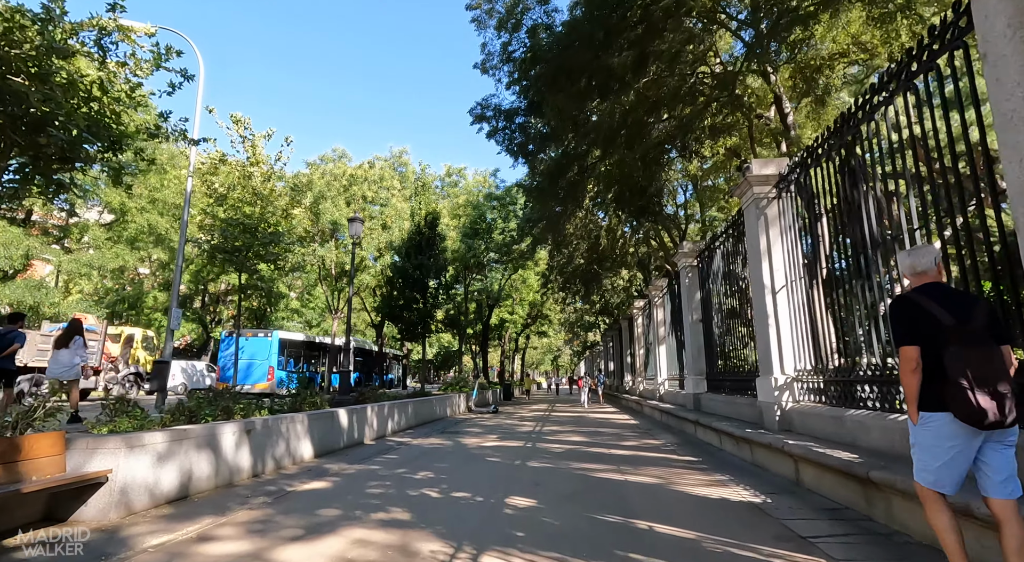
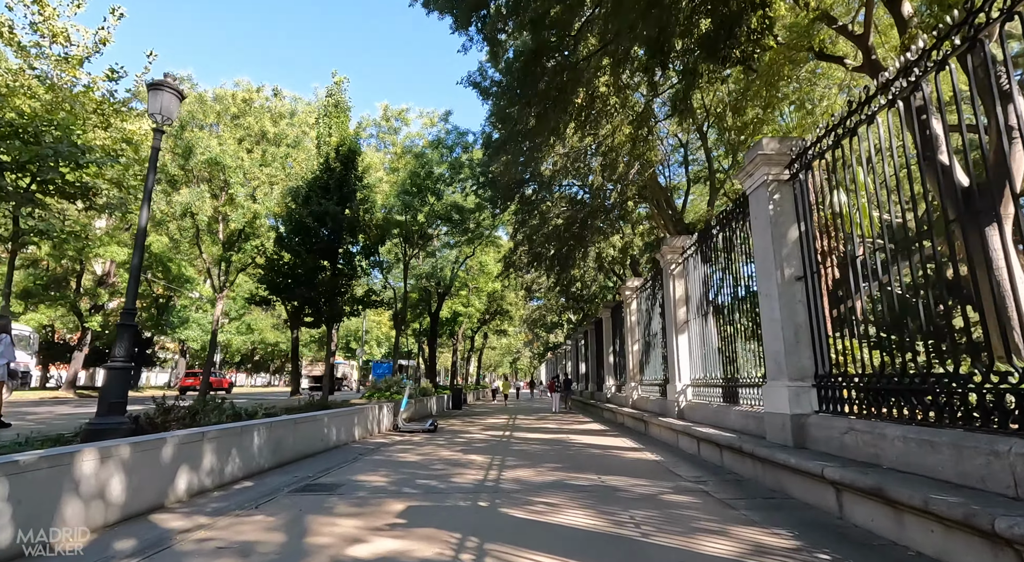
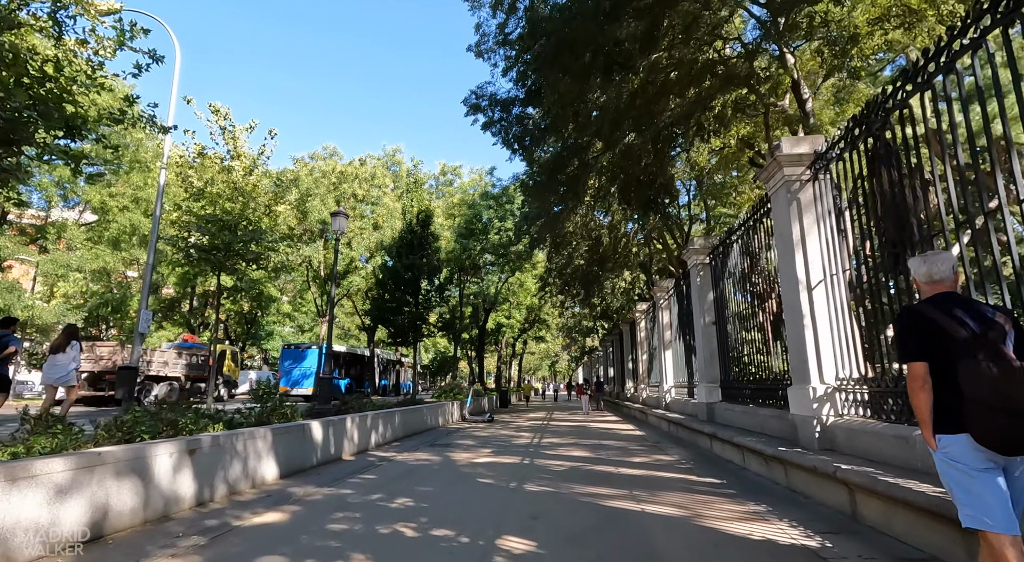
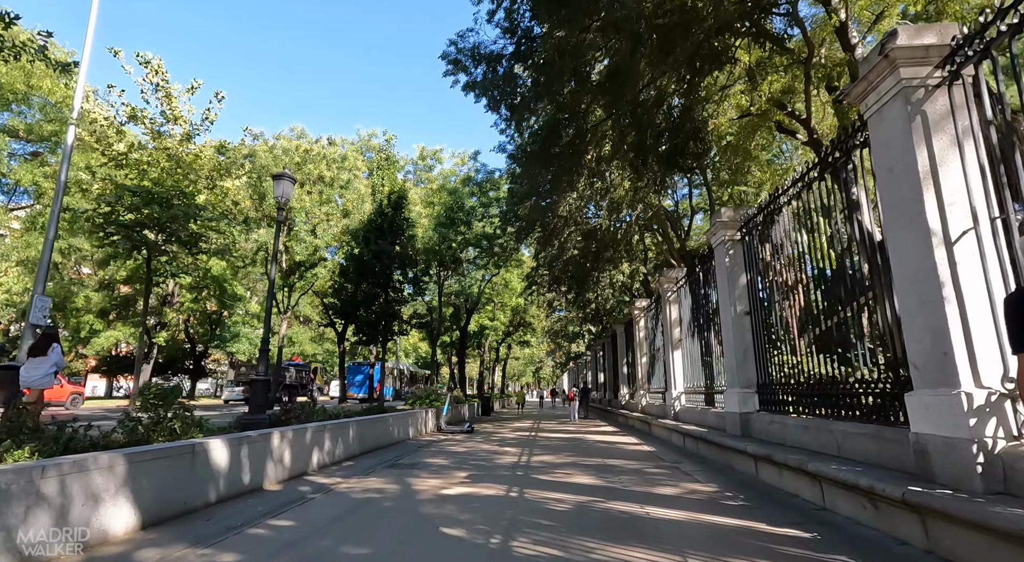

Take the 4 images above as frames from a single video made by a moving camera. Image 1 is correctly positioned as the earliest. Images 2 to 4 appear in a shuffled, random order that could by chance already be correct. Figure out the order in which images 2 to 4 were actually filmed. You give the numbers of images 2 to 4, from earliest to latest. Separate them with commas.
3, 4, 2
